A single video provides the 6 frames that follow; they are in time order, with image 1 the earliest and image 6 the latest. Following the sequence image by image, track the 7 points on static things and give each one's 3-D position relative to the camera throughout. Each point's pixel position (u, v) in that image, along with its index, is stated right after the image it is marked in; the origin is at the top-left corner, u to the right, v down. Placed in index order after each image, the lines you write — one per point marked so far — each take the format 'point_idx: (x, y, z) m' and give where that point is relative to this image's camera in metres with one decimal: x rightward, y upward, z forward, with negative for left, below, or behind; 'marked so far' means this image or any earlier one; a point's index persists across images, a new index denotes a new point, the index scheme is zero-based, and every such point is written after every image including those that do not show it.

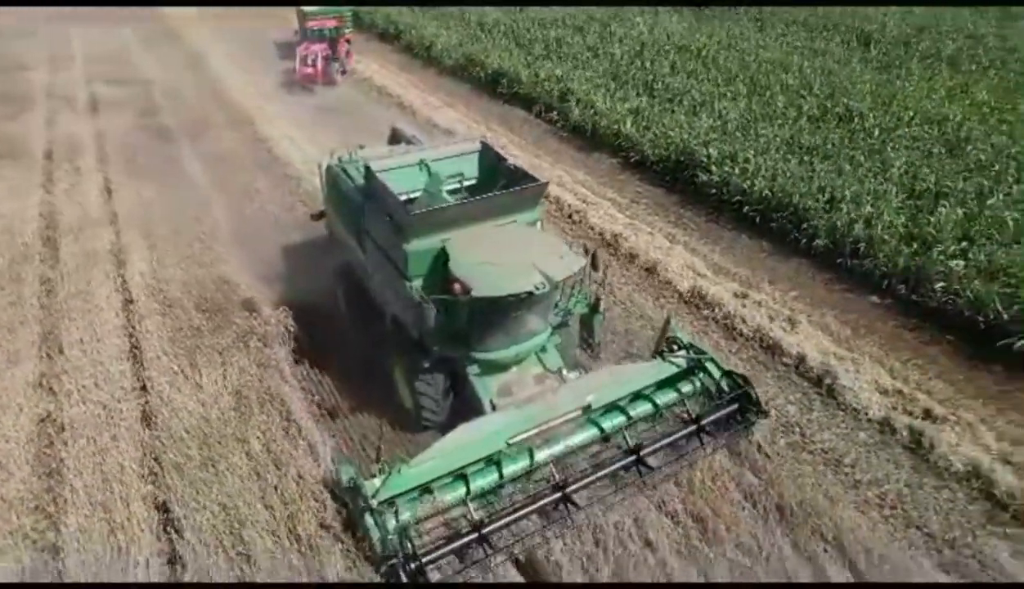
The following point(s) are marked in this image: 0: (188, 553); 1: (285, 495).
0: (-2.5, -2.0, +6.3) m
1: (-2.0, -1.7, +6.8) m
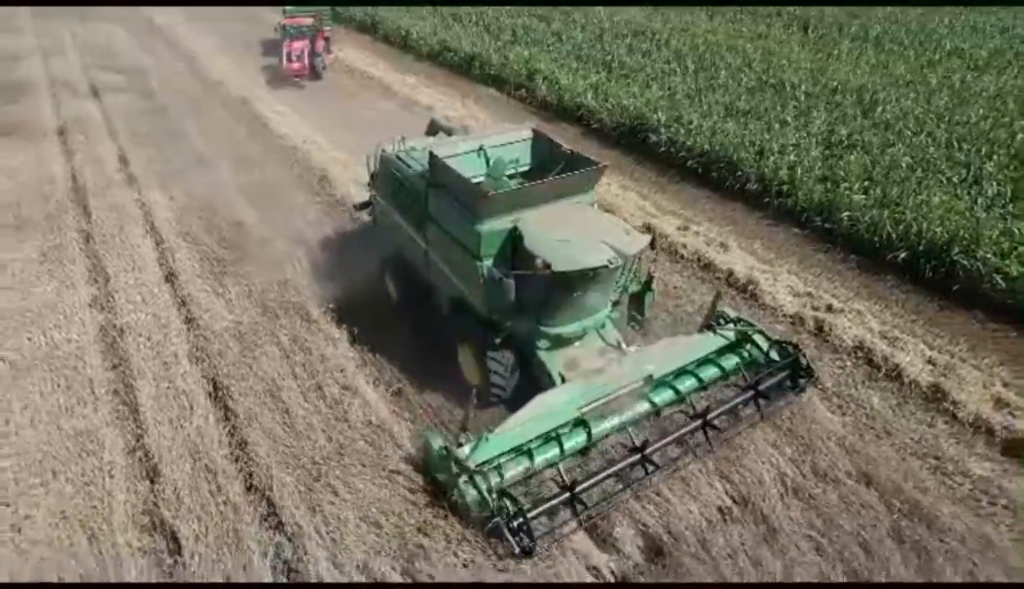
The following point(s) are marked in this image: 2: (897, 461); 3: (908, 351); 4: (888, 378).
0: (-2.7, -1.1, +8.0) m
1: (-2.2, -0.8, +8.6) m
2: (+3.6, -1.6, +7.5) m
3: (+4.6, -0.6, +9.3) m
4: (+4.2, -0.9, +8.9) m
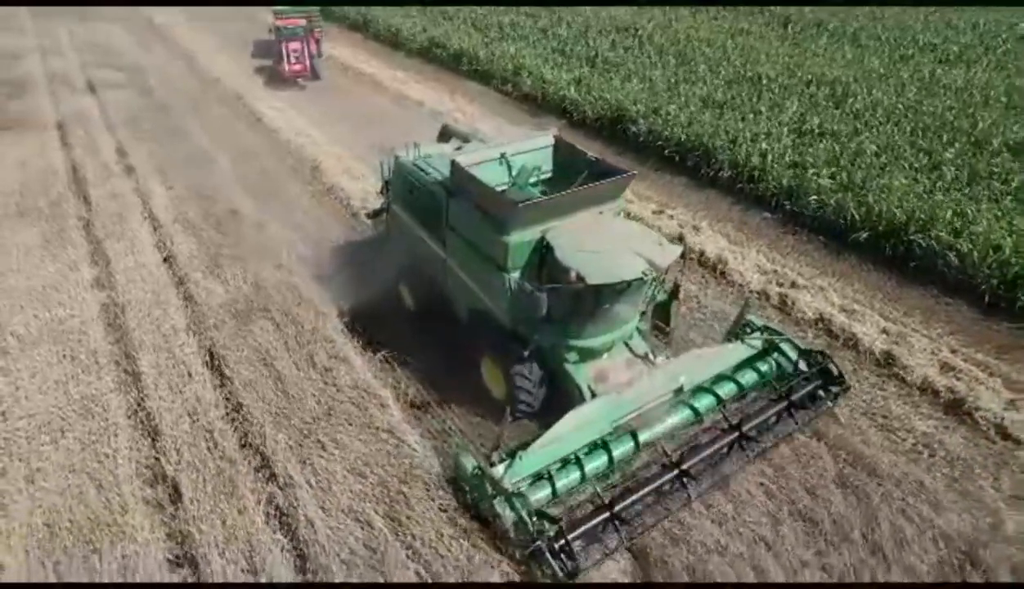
0: (-3.0, -0.8, +8.5) m
1: (-2.4, -0.5, +9.1) m
2: (+3.4, -1.3, +8.1) m
3: (+4.3, -0.3, +9.8) m
4: (+3.9, -0.6, +9.4) m
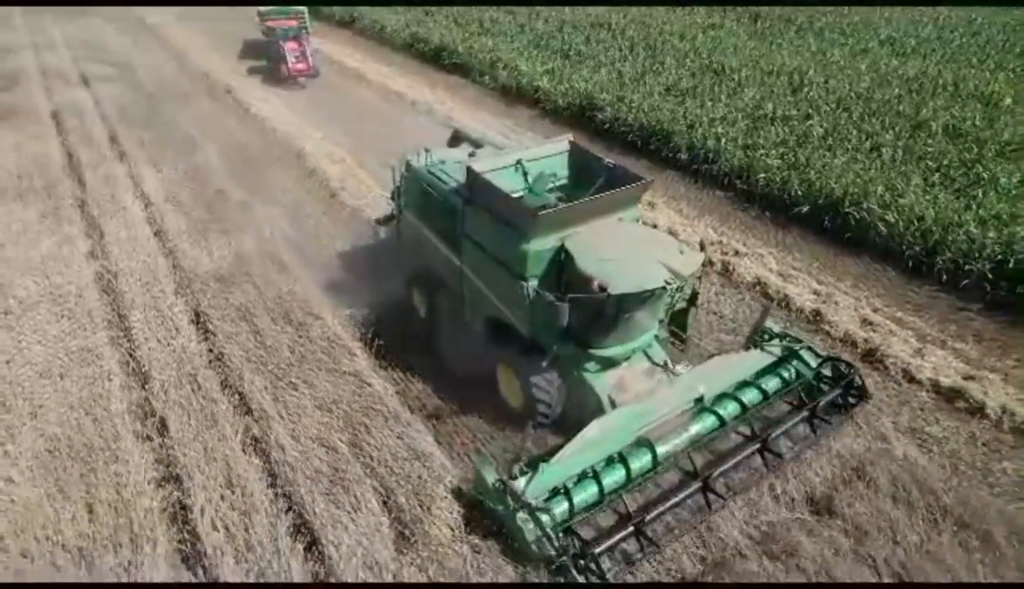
0: (-3.5, -0.4, +9.4) m
1: (-2.9, -0.1, +10.0) m
2: (+2.9, -0.9, +9.0) m
3: (+3.8, +0.1, +10.7) m
4: (+3.4, -0.2, +10.3) m
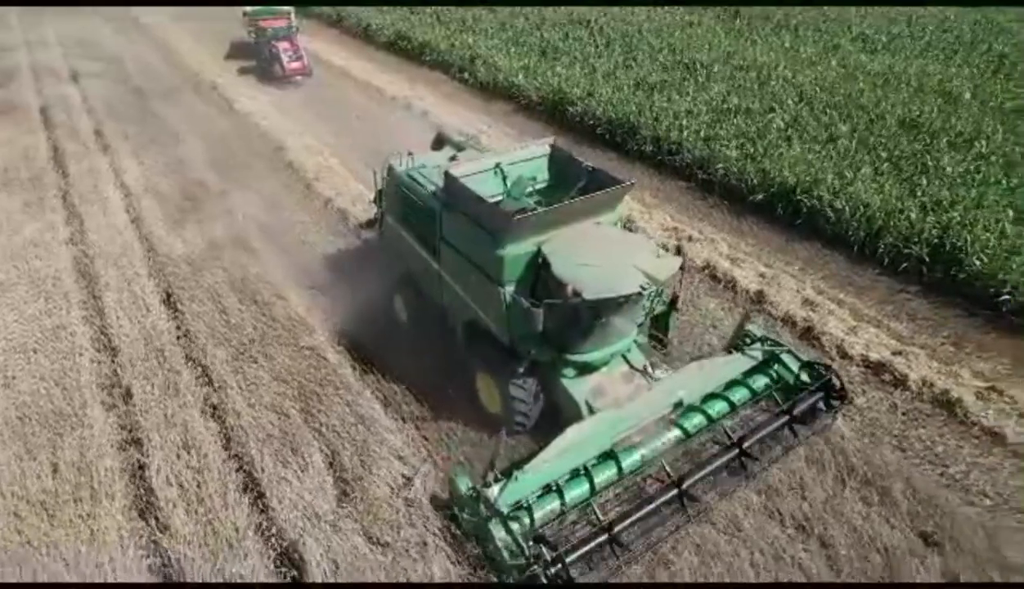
0: (-4.0, -0.2, +9.8) m
1: (-3.5, +0.1, +10.4) m
2: (+2.4, -0.6, +9.4) m
3: (+3.3, +0.4, +11.2) m
4: (+2.9, +0.1, +10.8) m
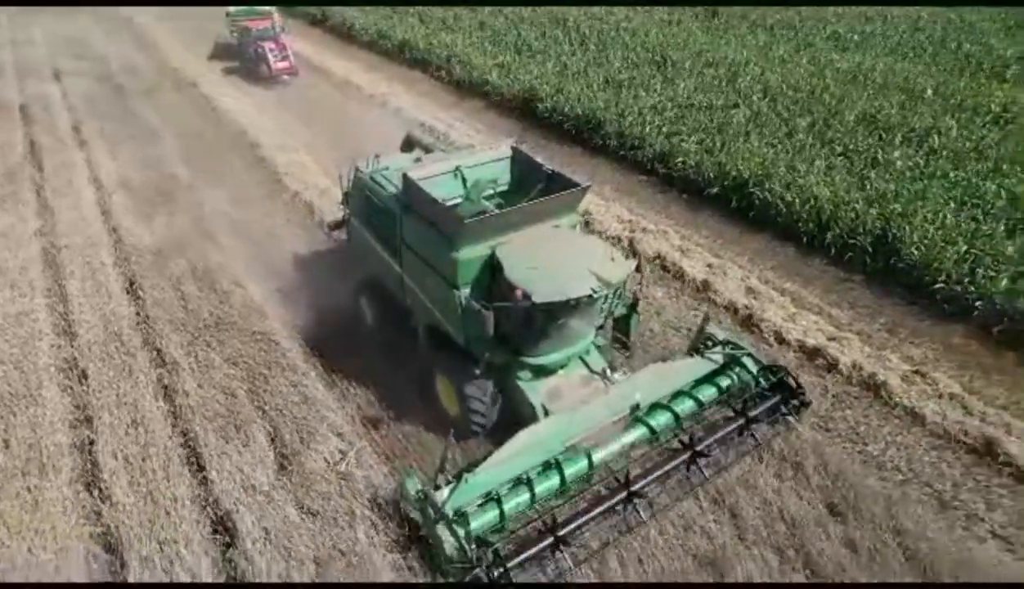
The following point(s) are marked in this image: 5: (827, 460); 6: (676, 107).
0: (-4.6, 0.0, +10.1) m
1: (-4.1, +0.3, +10.7) m
2: (+1.7, -0.5, +9.7) m
3: (+2.6, +0.5, +11.5) m
4: (+2.2, +0.2, +11.1) m
5: (+2.9, -1.5, +7.4) m
6: (+3.3, +3.6, +15.9) m
